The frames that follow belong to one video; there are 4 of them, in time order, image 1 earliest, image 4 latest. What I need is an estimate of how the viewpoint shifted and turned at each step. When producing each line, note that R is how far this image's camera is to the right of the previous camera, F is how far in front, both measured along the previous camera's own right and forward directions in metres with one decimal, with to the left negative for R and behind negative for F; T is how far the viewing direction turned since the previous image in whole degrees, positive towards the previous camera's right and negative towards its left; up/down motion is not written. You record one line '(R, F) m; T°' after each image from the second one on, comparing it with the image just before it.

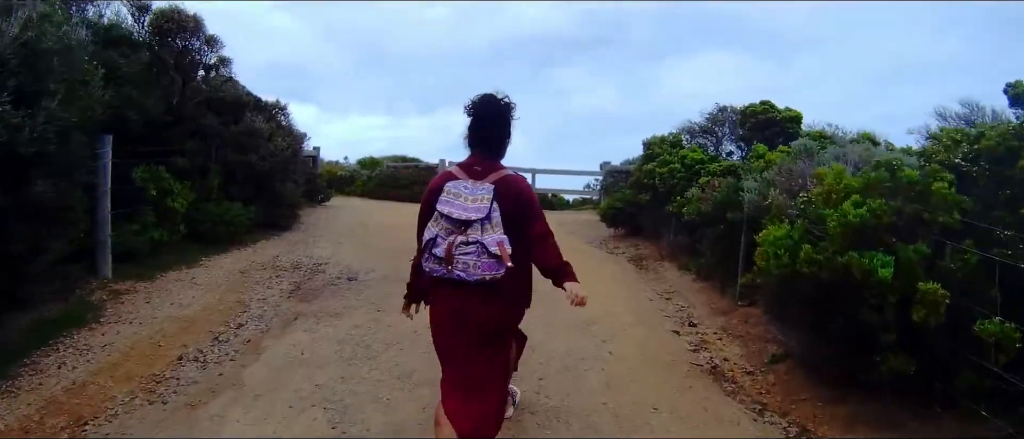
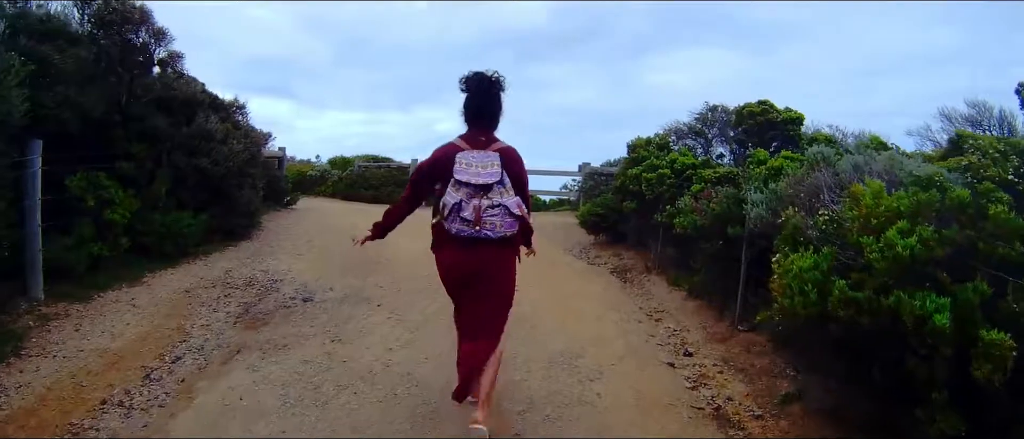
(0.0, +0.9) m; +1°
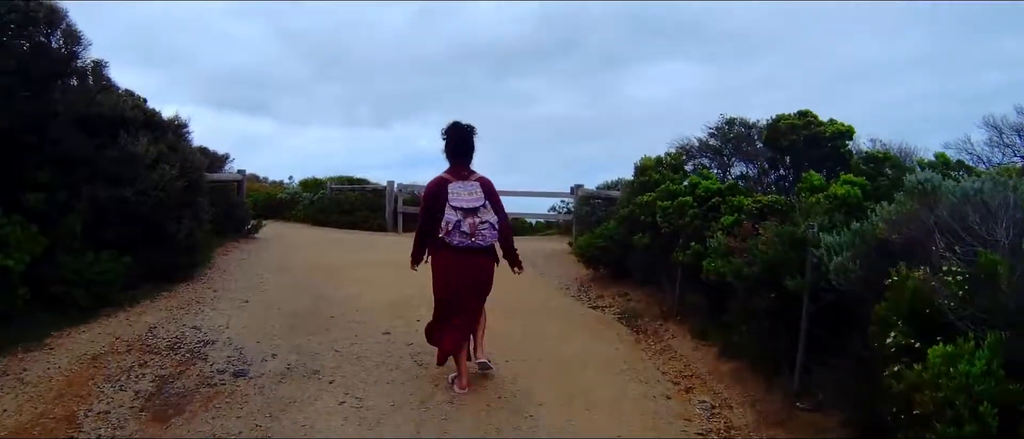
(0.0, +1.7) m; +1°
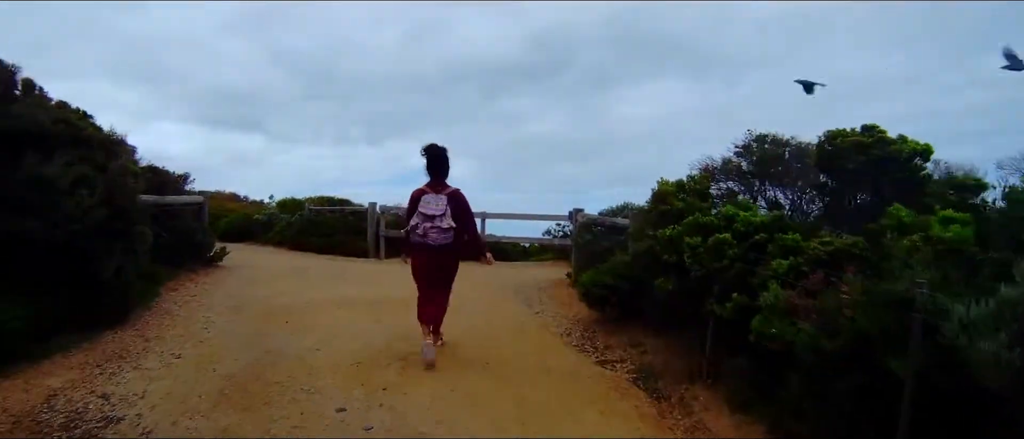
(0.0, +1.5) m; 0°
